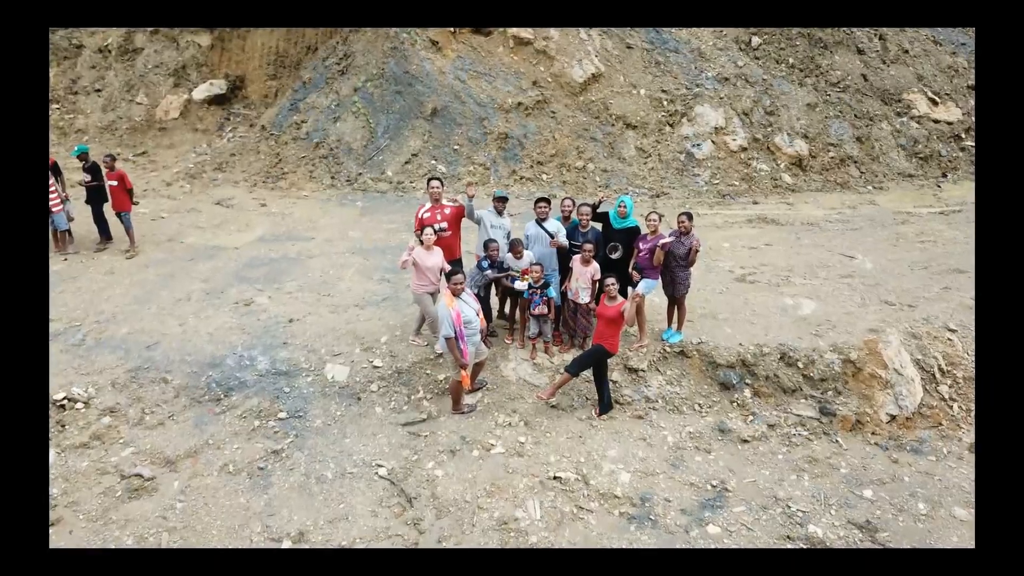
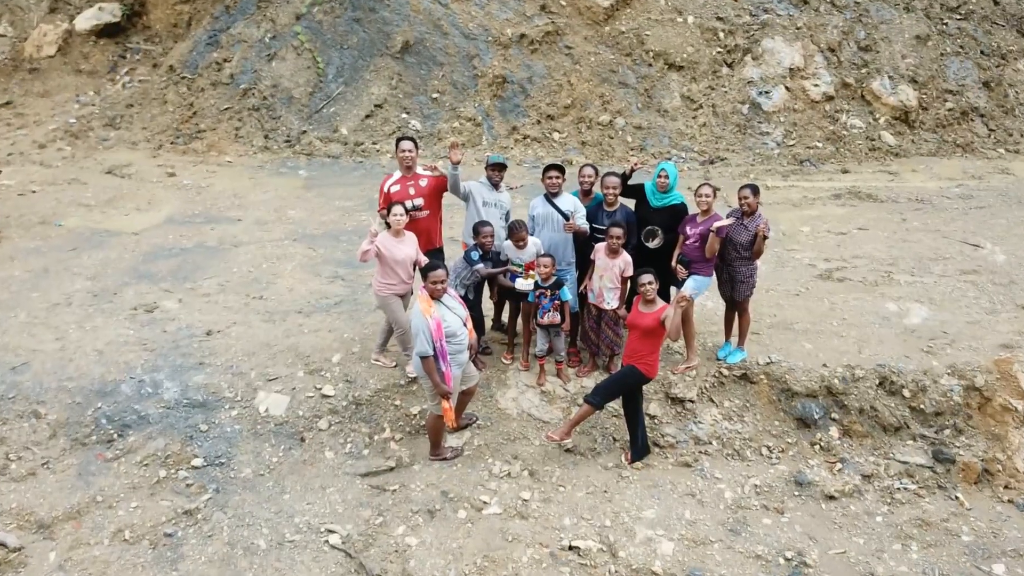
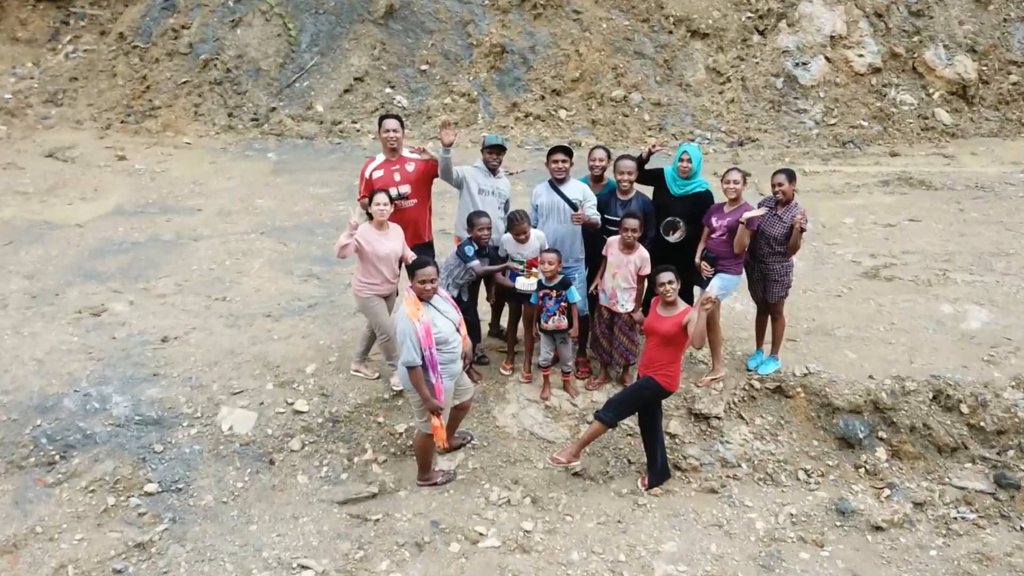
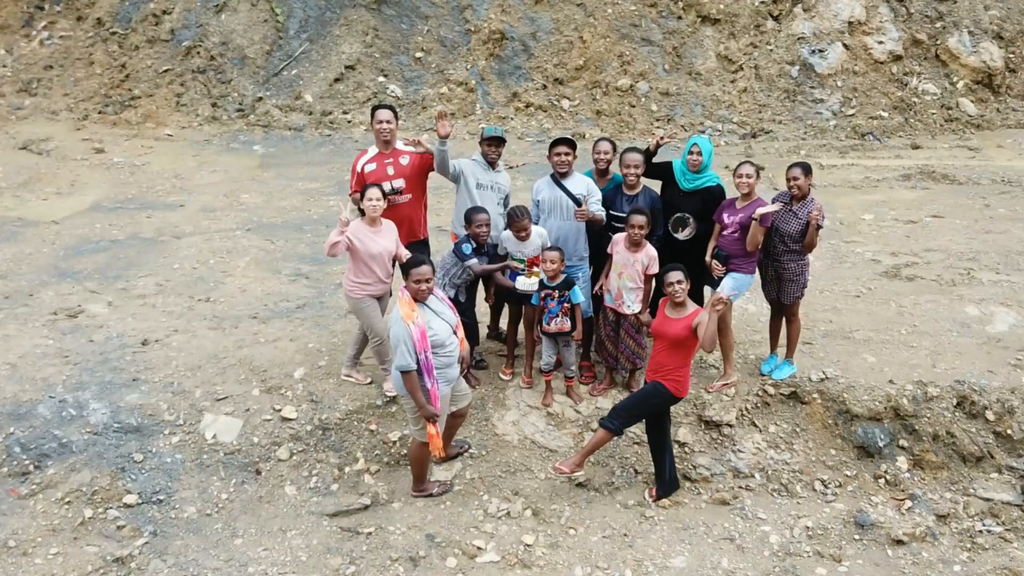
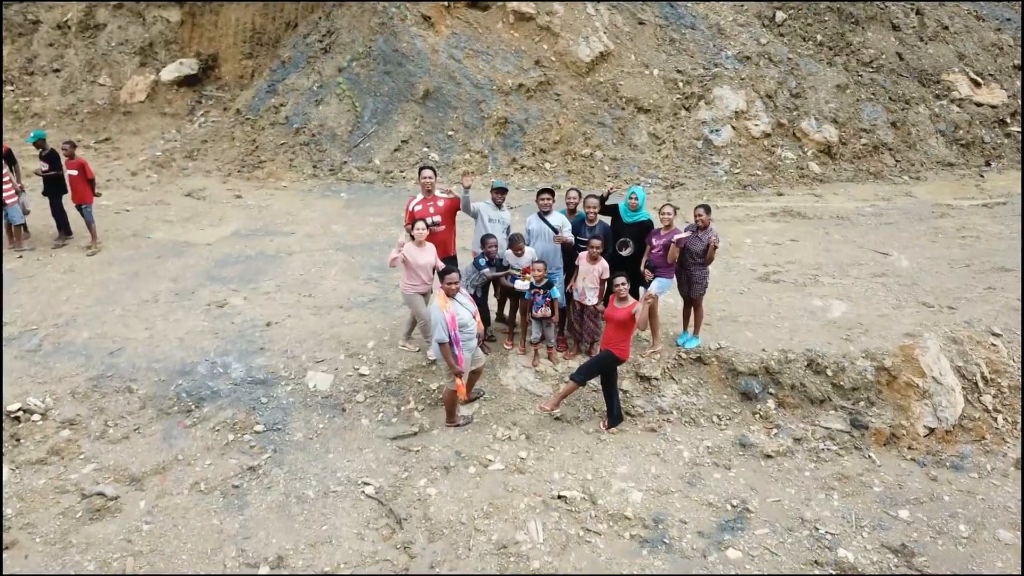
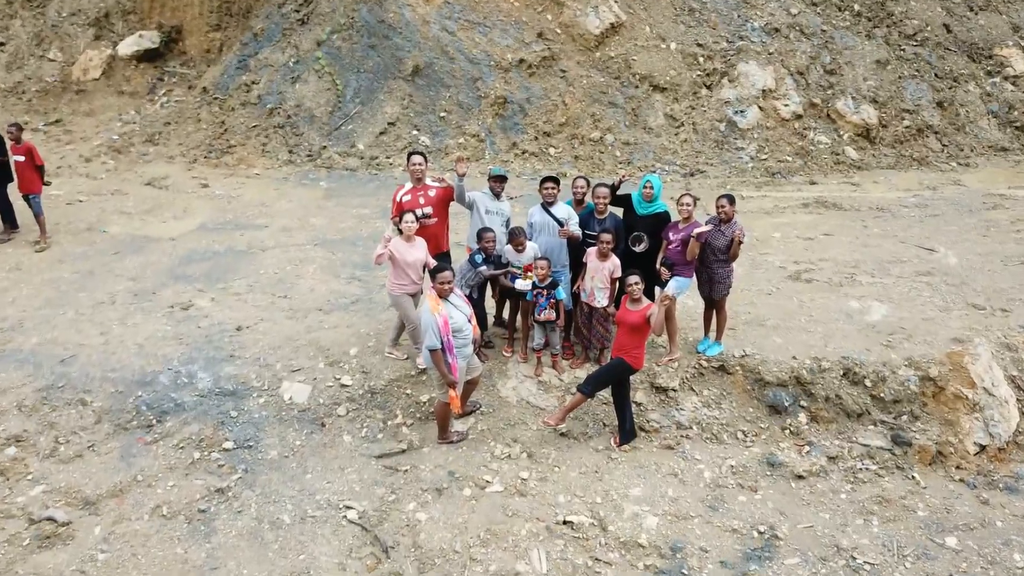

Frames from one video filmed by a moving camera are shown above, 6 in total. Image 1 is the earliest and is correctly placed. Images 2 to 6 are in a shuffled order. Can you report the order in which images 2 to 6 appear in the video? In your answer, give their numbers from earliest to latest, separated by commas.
5, 6, 2, 3, 4
